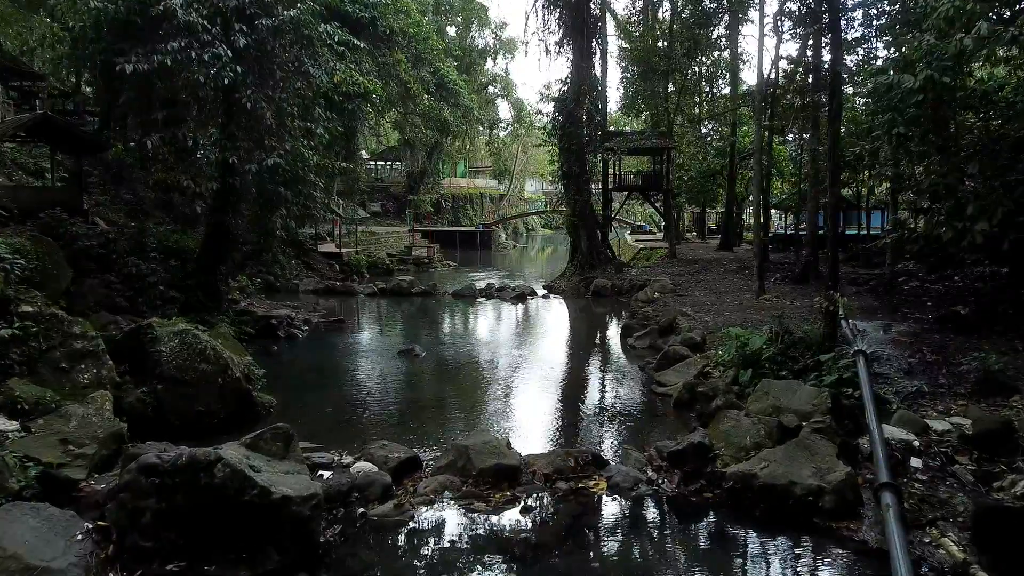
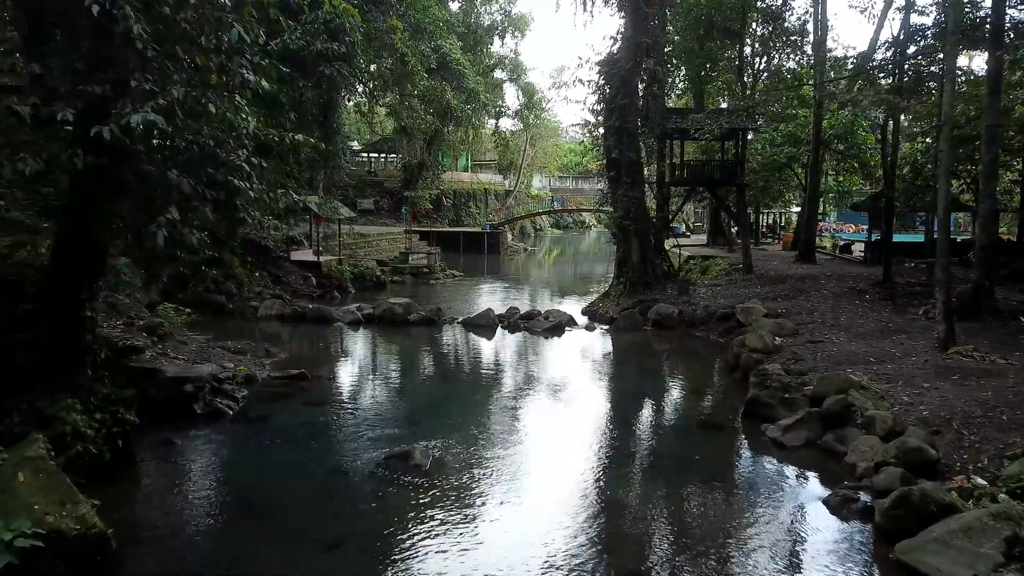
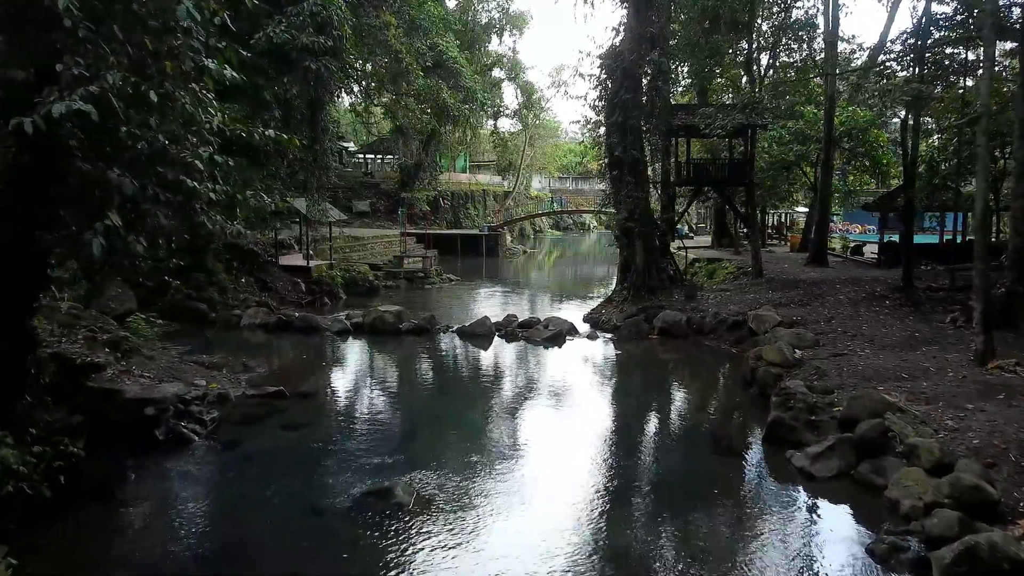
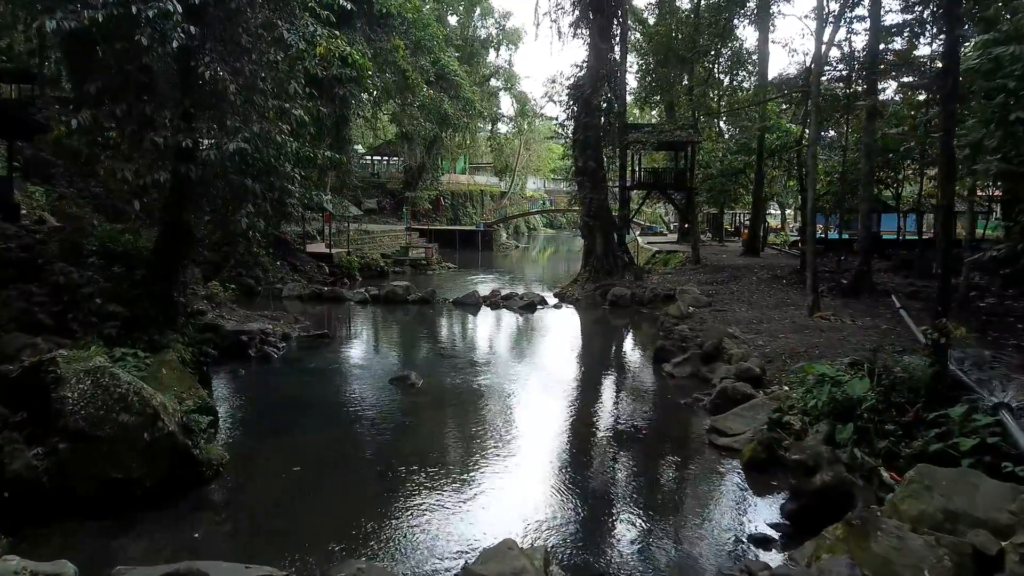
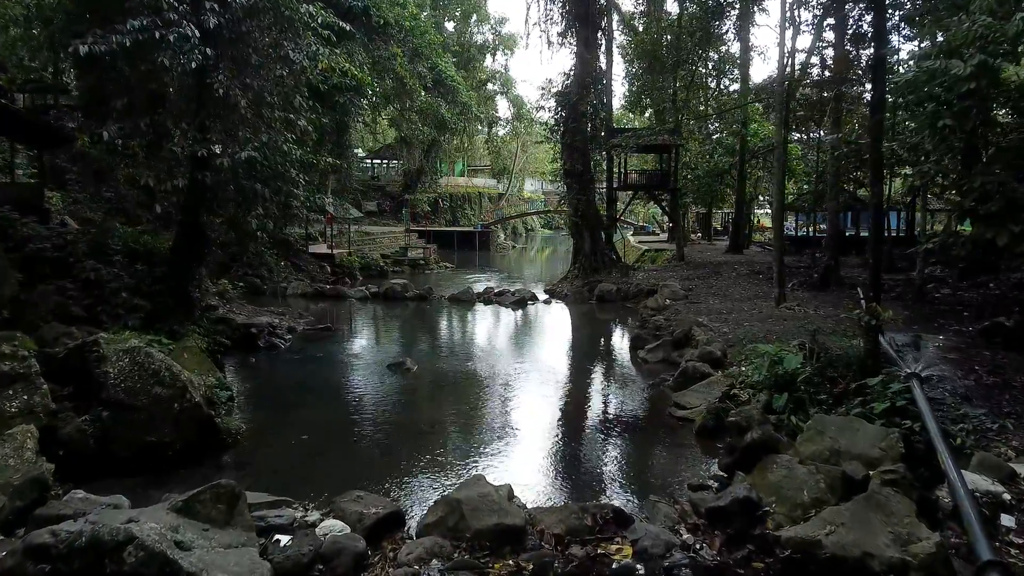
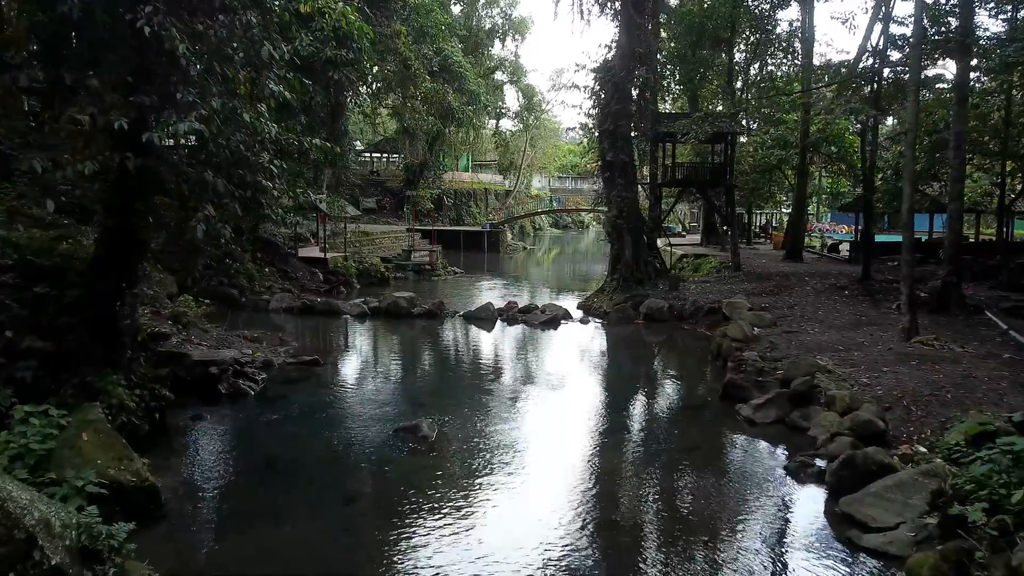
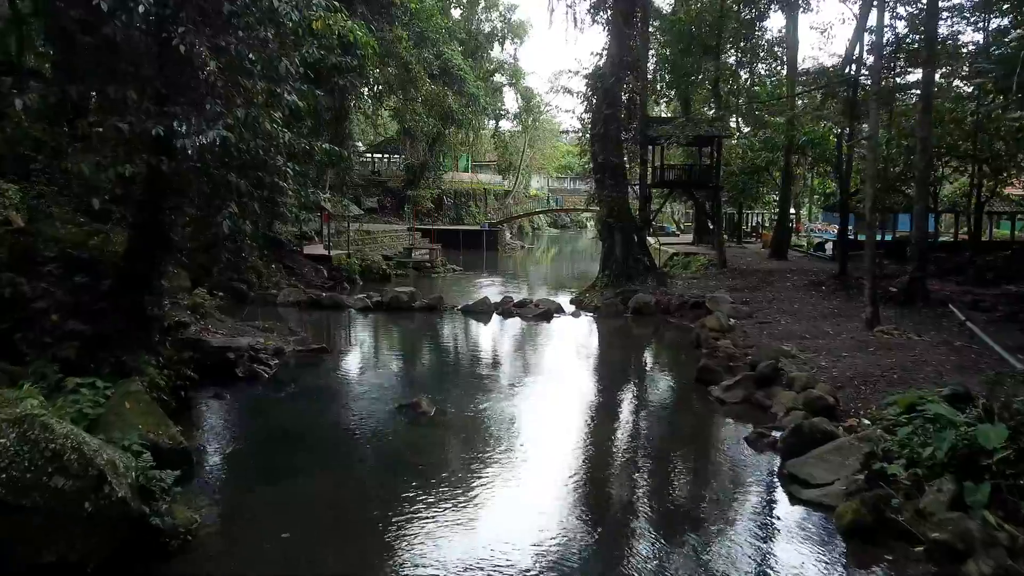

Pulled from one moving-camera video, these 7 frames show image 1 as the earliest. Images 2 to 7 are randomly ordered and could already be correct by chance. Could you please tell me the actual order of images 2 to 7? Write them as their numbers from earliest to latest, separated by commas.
5, 4, 7, 6, 2, 3
